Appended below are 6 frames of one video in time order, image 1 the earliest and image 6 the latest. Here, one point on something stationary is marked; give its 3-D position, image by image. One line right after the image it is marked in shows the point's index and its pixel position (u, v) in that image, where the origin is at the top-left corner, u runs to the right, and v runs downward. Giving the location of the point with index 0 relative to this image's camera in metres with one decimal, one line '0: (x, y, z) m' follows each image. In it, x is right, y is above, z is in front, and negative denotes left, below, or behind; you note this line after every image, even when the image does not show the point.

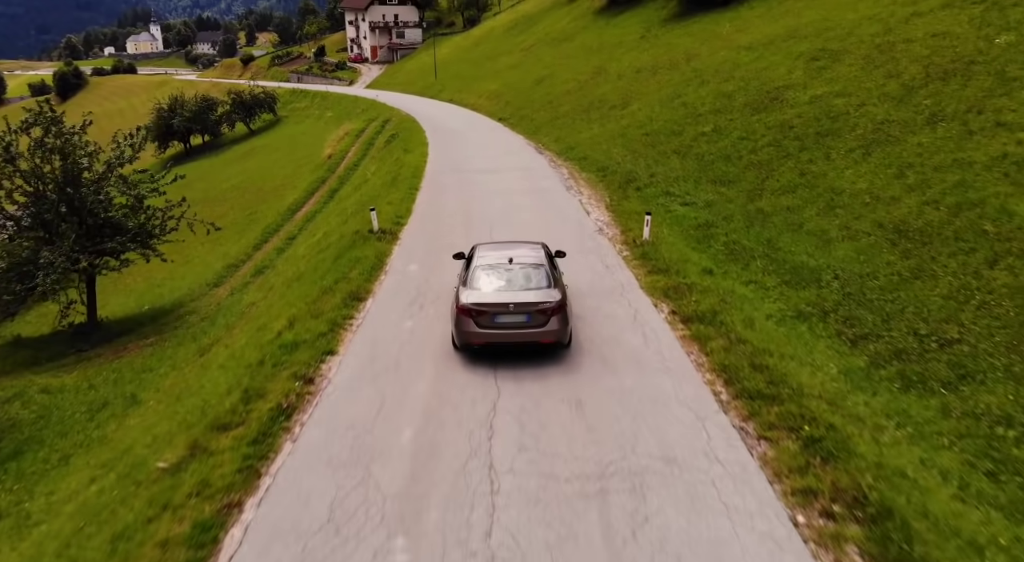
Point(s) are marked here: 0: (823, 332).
0: (+6.2, -0.9, +10.3) m
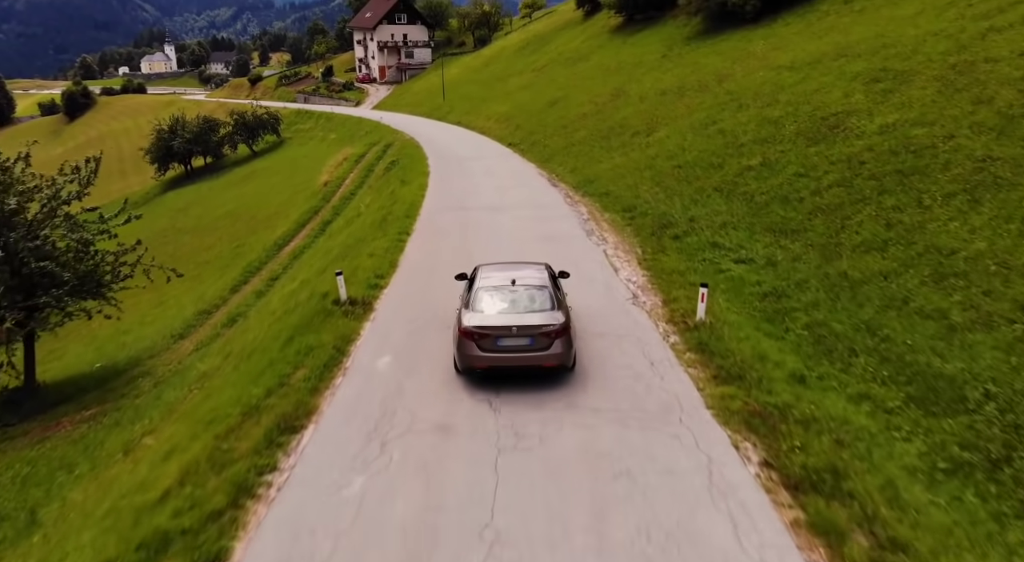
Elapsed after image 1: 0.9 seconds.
0: (+6.3, -2.8, +6.5) m
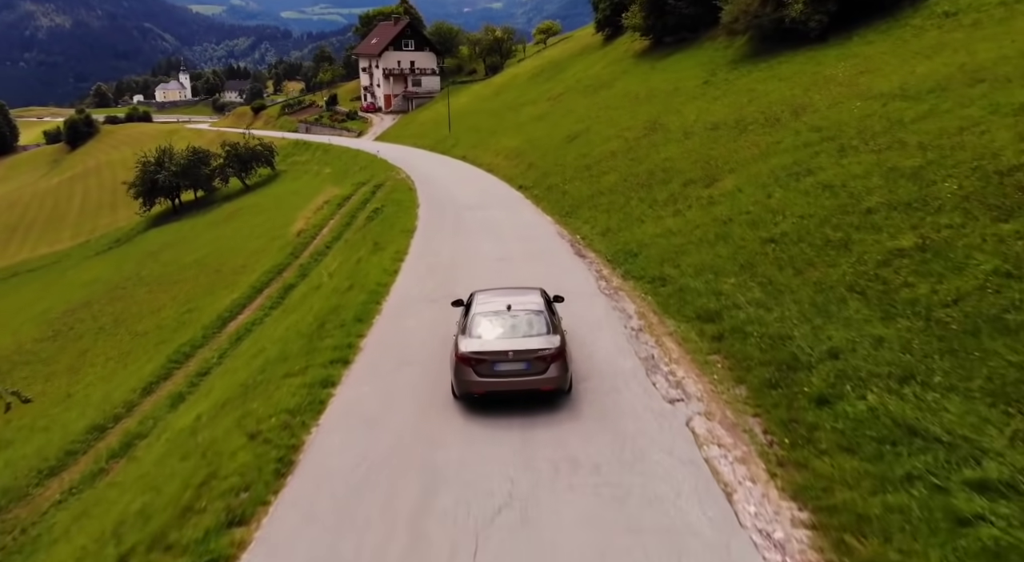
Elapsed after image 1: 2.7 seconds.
0: (+6.2, -5.7, -0.7) m
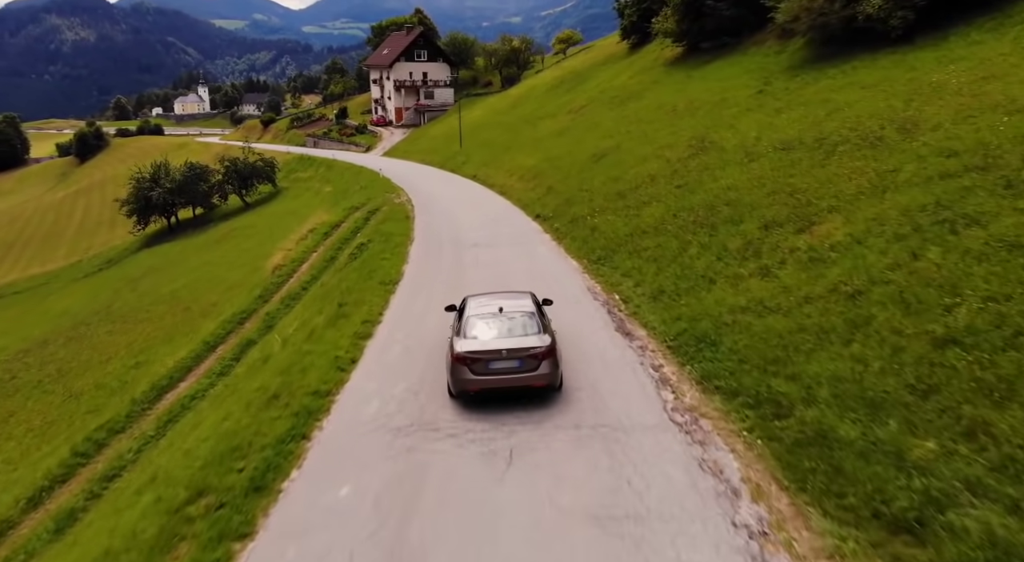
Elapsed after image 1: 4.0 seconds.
0: (+5.9, -7.5, -6.2) m
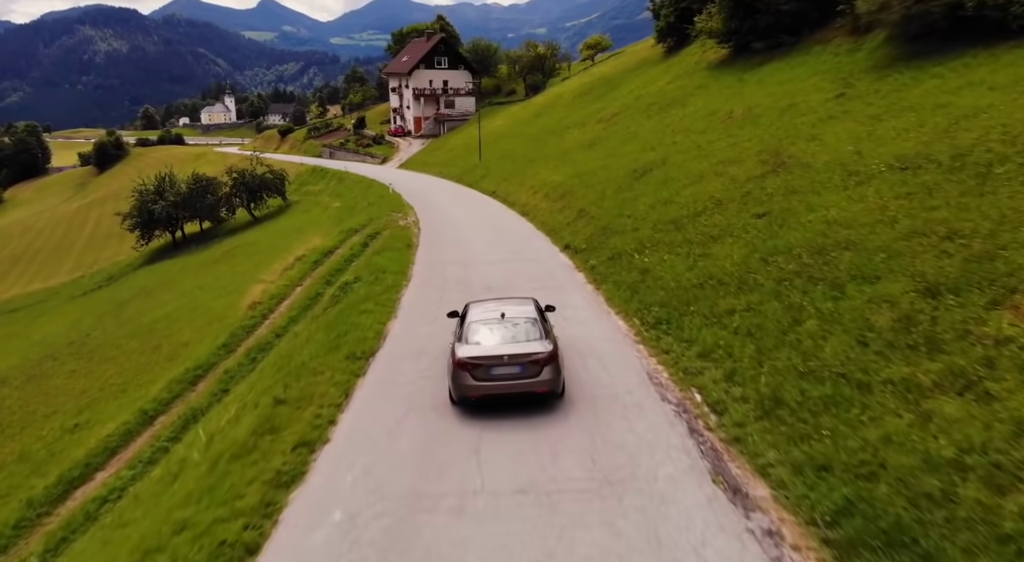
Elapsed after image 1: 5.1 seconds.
0: (+5.4, -8.8, -11.3) m
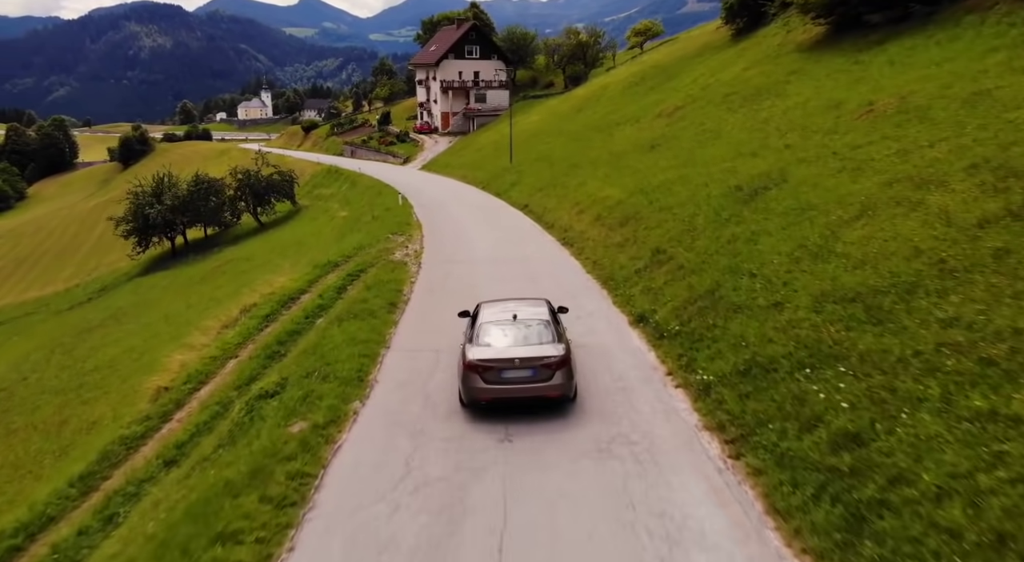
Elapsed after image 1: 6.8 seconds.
0: (+4.2, -11.3, -19.1) m
